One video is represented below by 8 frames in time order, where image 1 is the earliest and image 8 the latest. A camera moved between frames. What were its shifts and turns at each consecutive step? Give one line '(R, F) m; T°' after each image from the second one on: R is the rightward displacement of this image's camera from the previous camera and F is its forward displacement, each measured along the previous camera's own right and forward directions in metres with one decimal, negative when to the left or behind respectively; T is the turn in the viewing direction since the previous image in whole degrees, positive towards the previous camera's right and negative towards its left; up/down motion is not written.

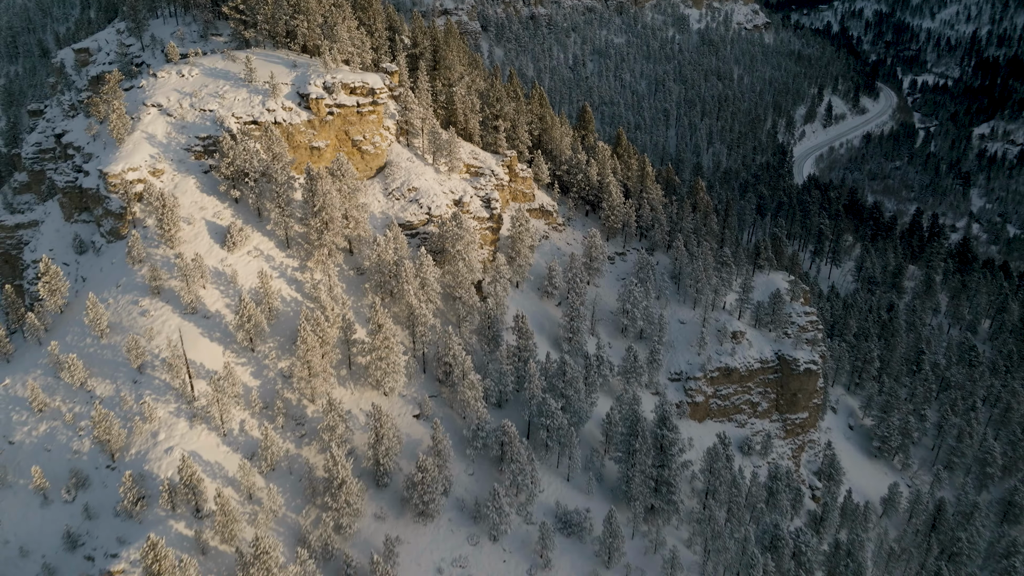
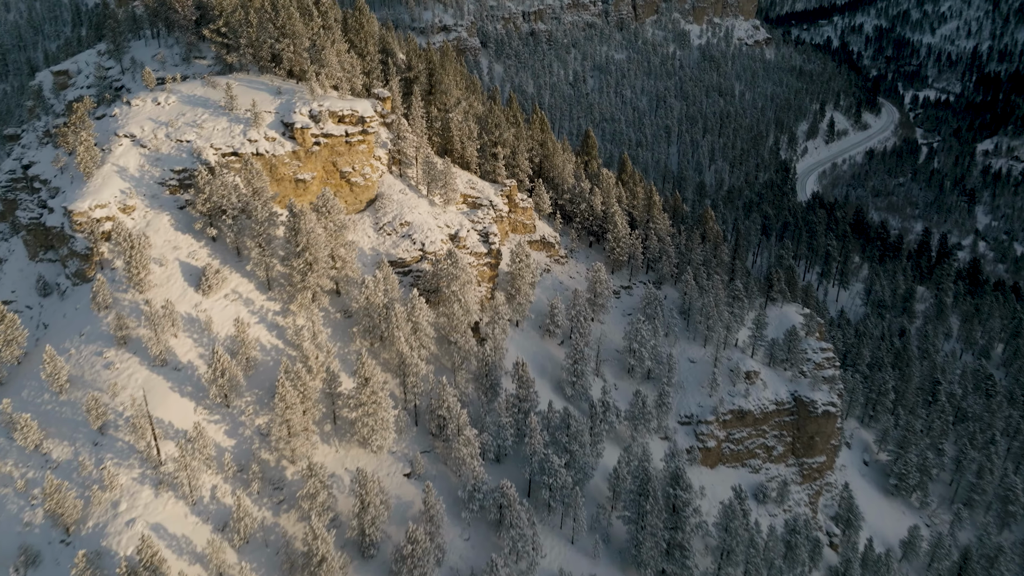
(0.0, +4.4) m; 0°
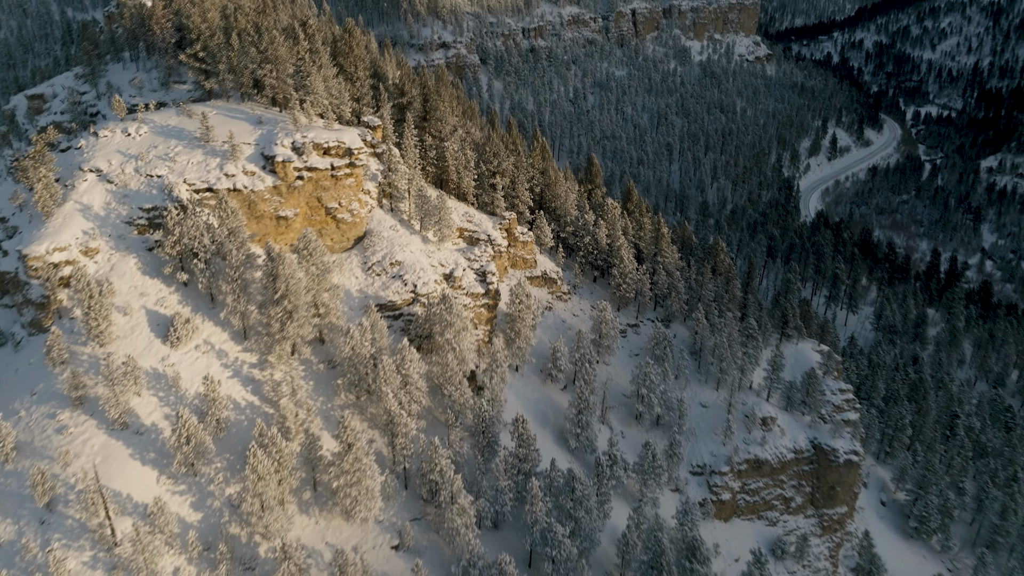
(0.0, +4.6) m; 0°
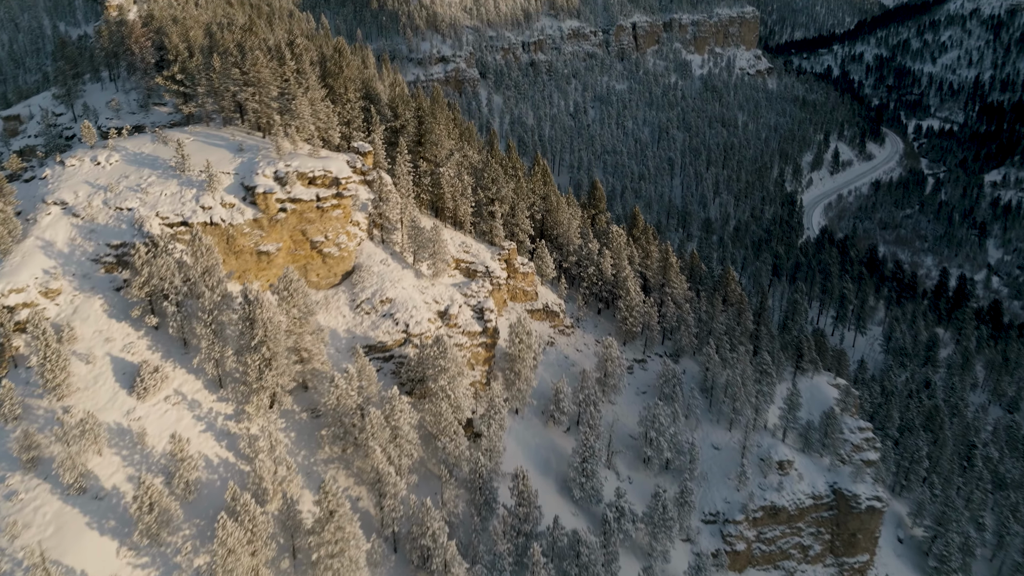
(0.0, +4.0) m; 0°
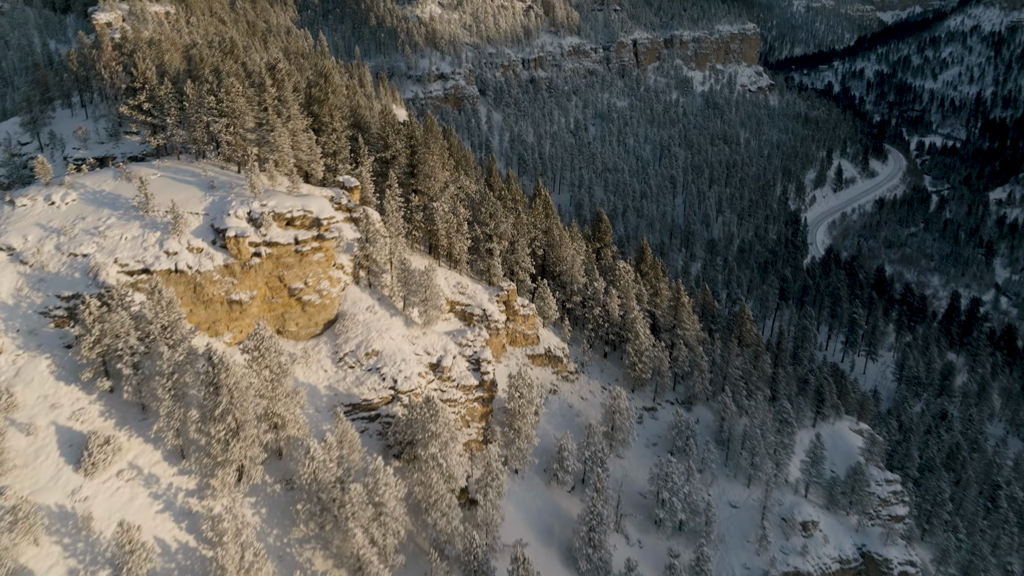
(0.0, +5.0) m; 0°
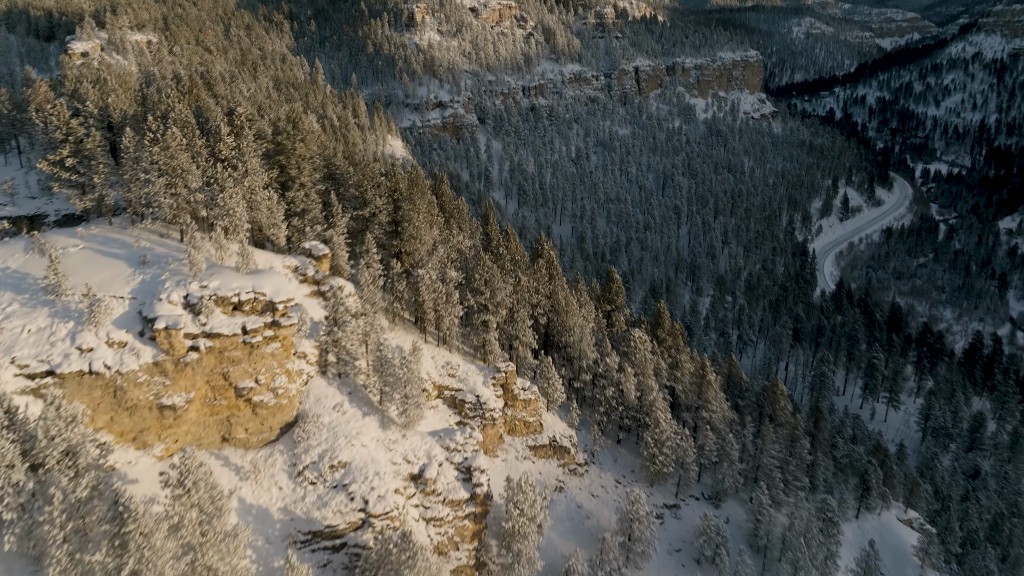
(+0.1, +8.6) m; 0°
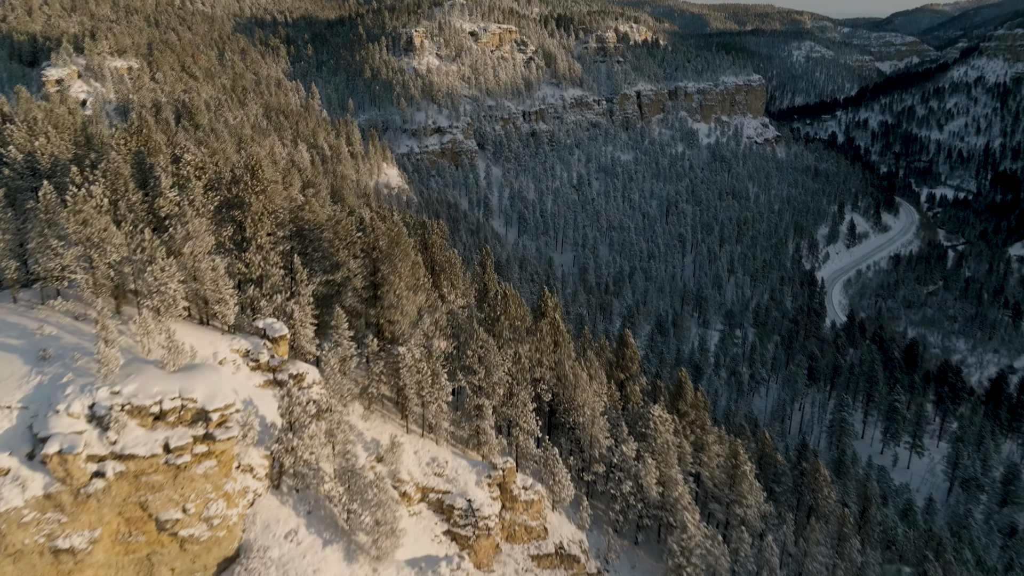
(+0.1, +8.0) m; 0°
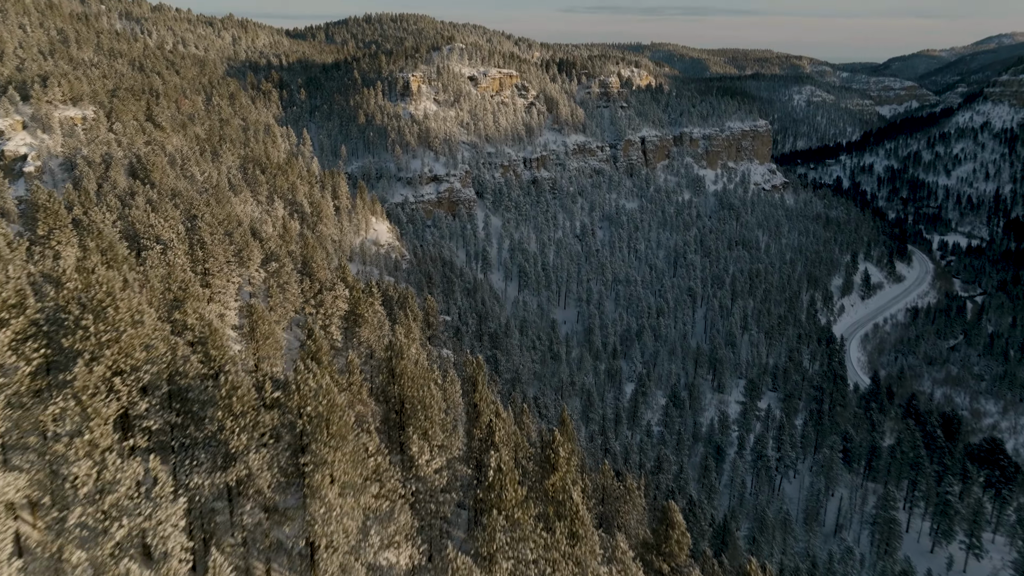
(+0.1, +15.6) m; 0°
